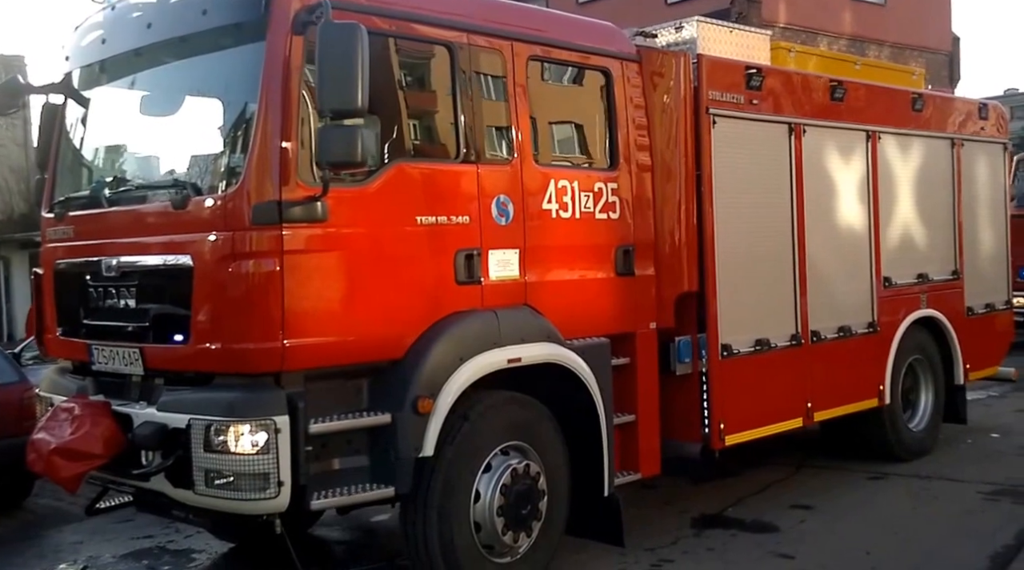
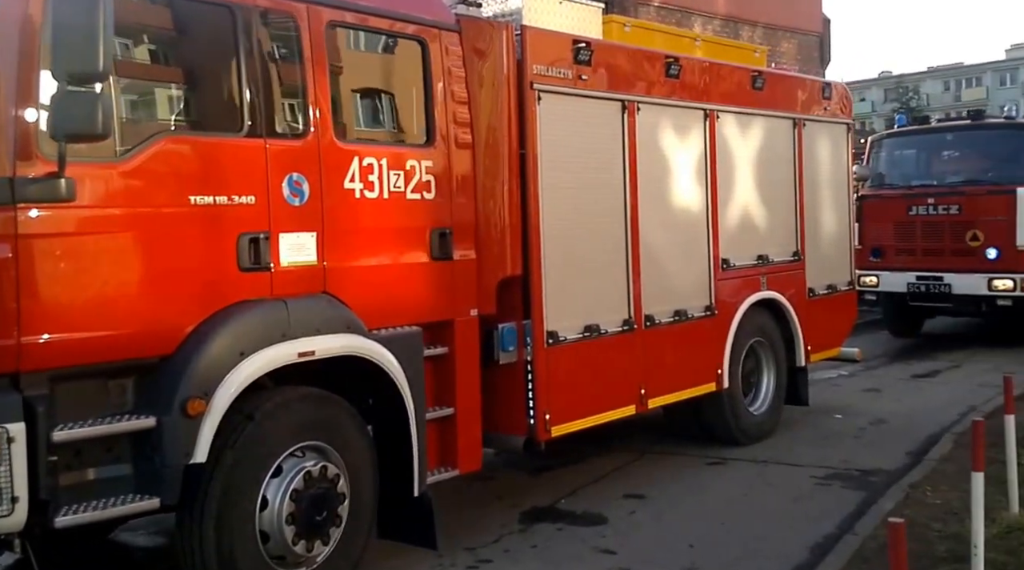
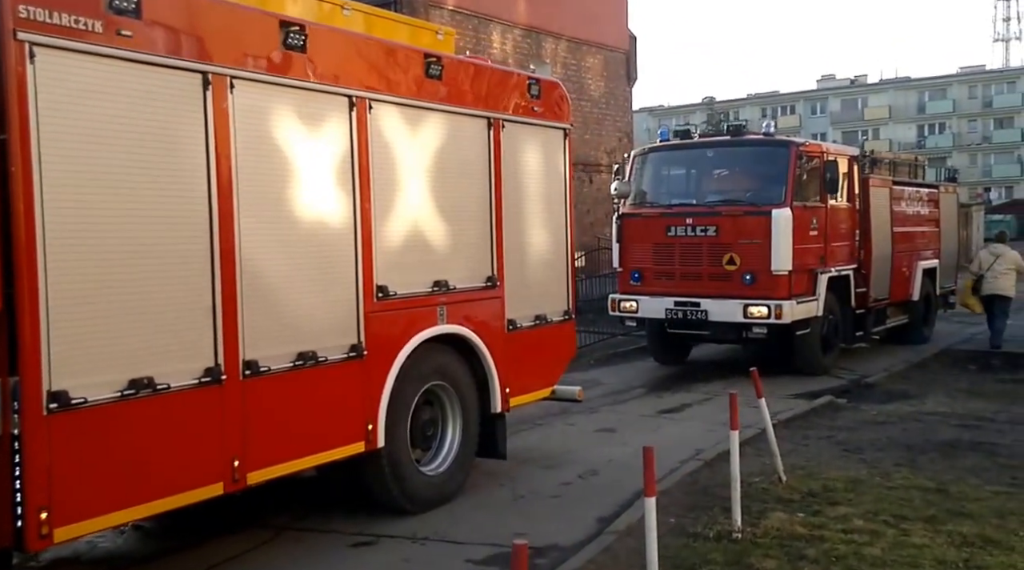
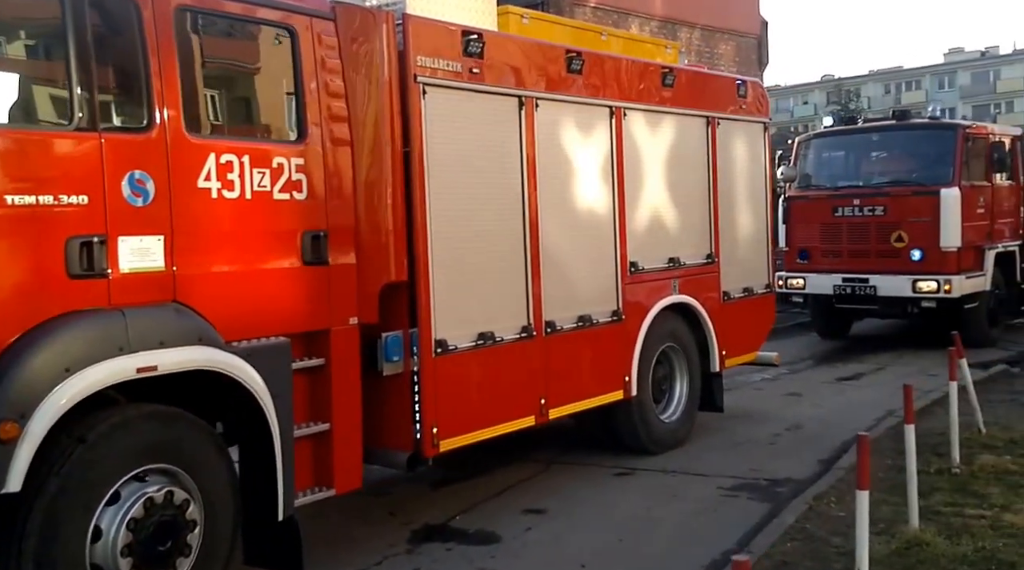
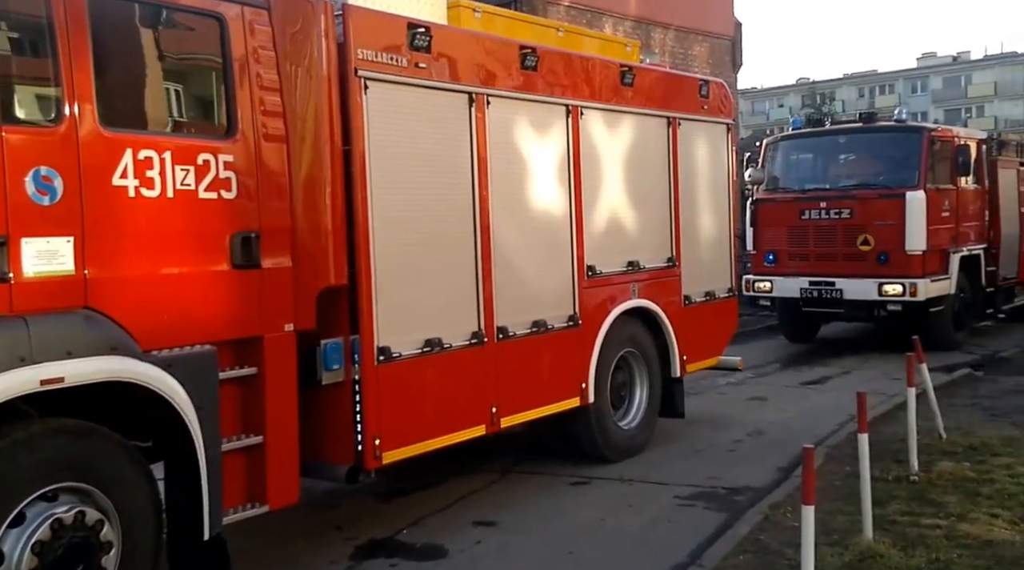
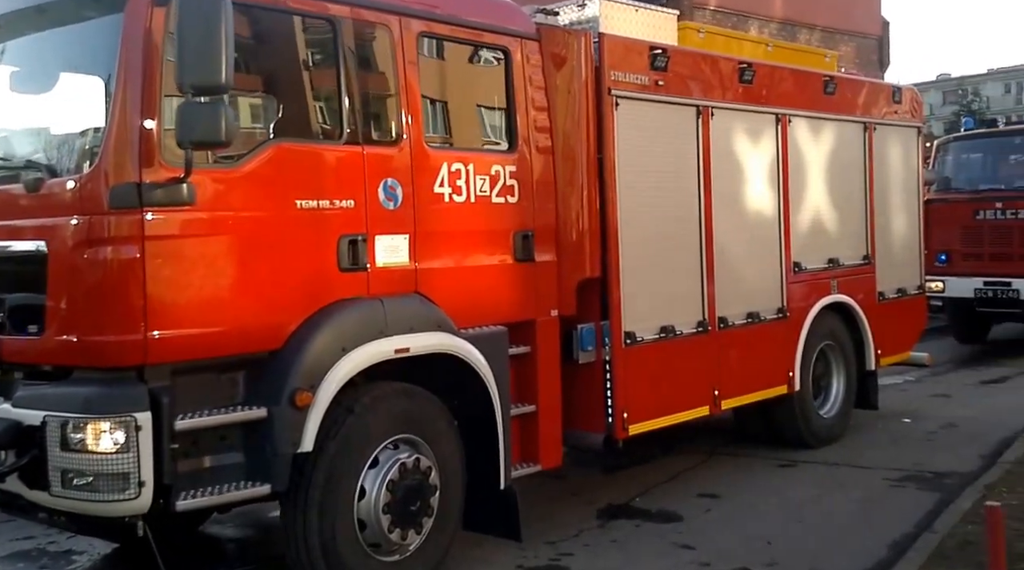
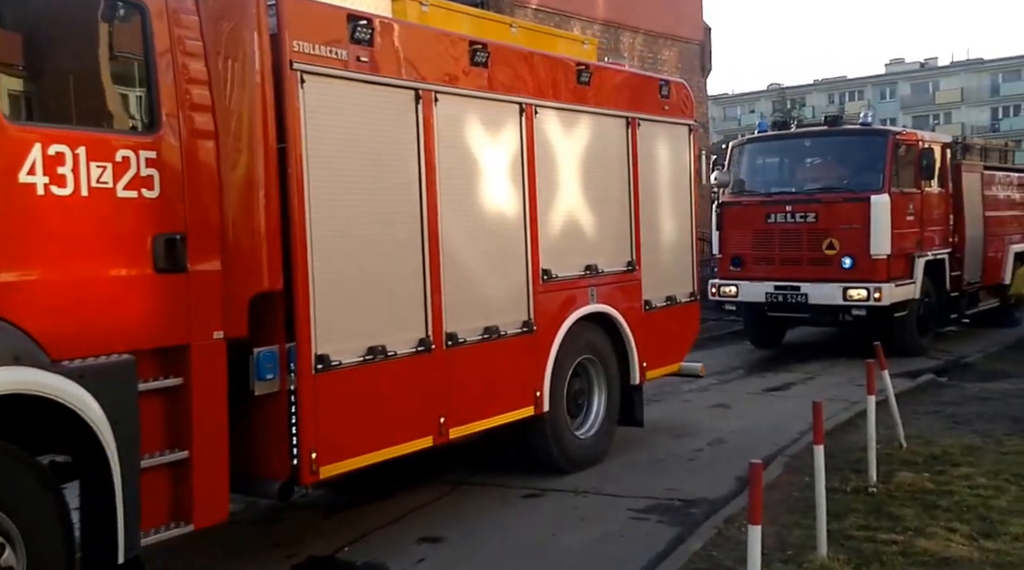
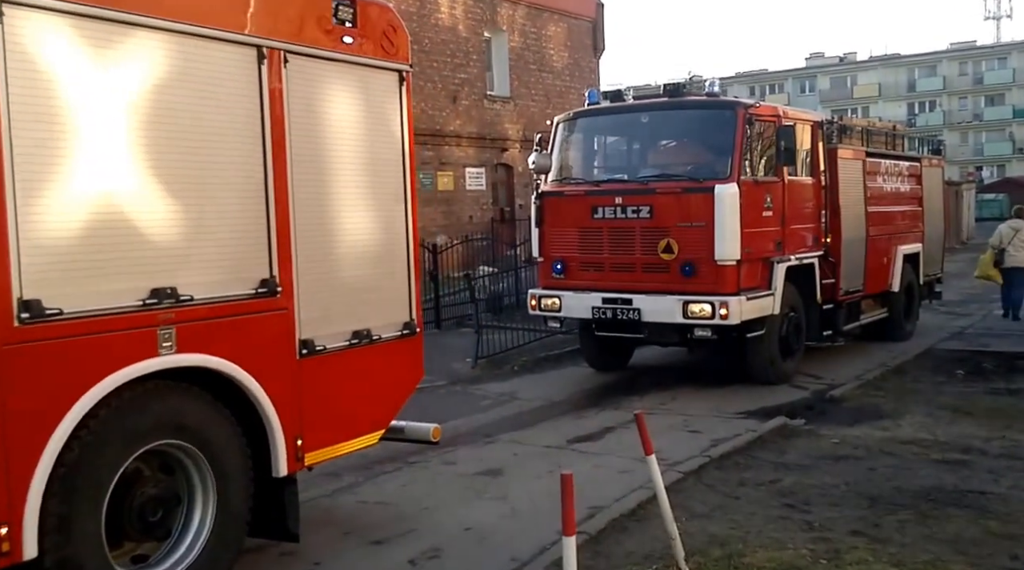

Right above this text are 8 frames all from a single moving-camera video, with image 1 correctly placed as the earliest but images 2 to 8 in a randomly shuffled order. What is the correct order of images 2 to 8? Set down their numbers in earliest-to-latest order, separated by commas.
6, 2, 4, 5, 7, 3, 8
